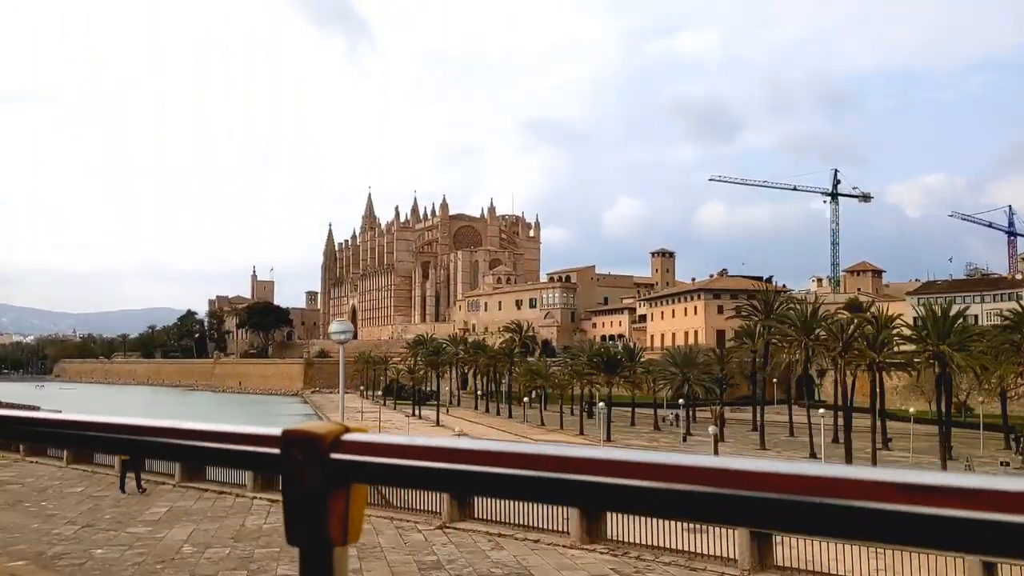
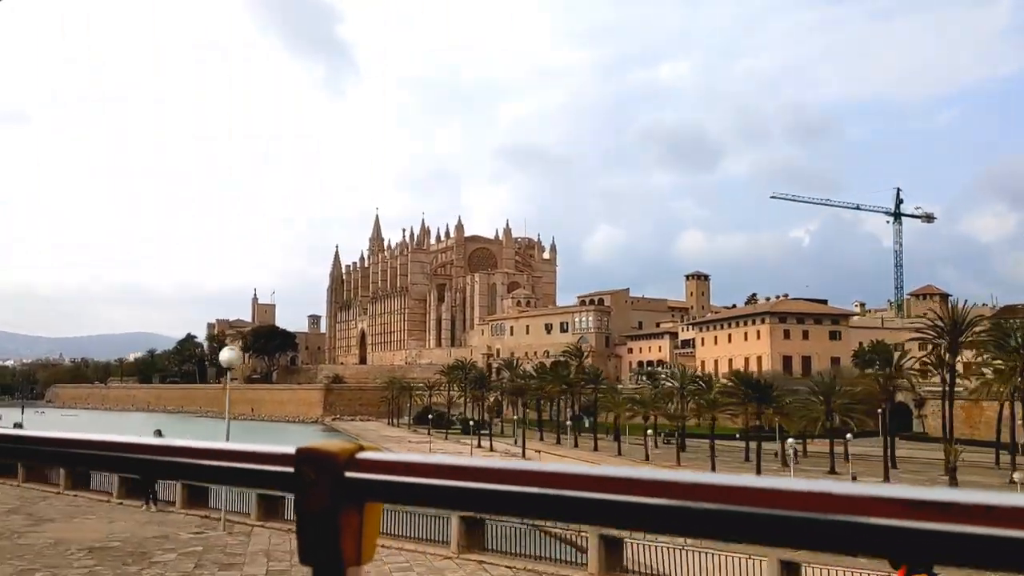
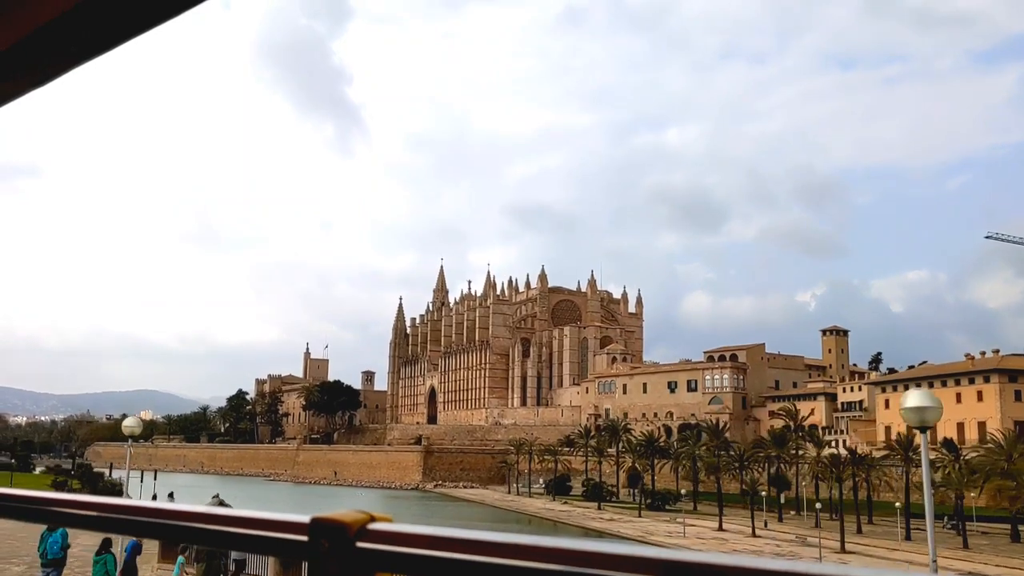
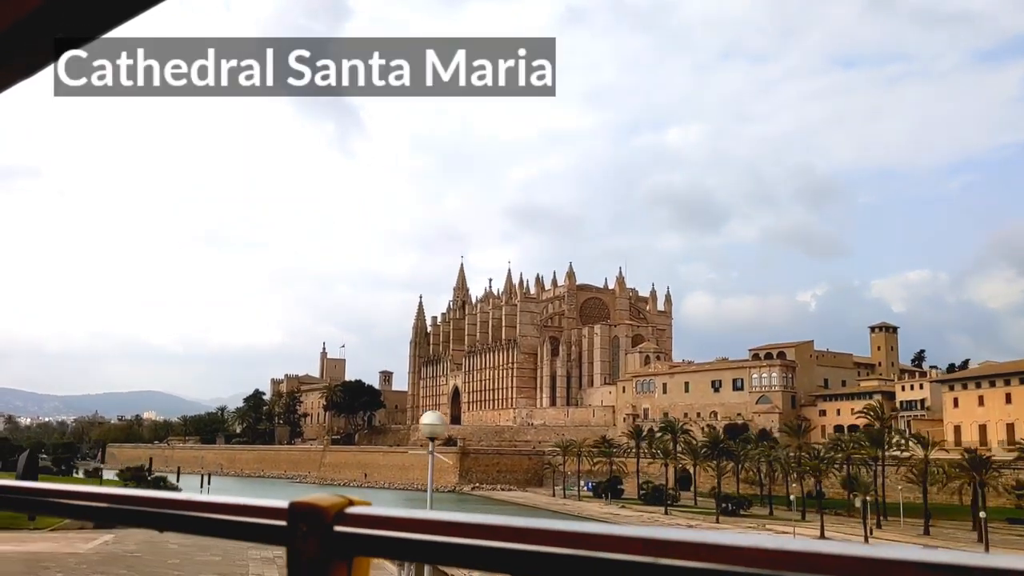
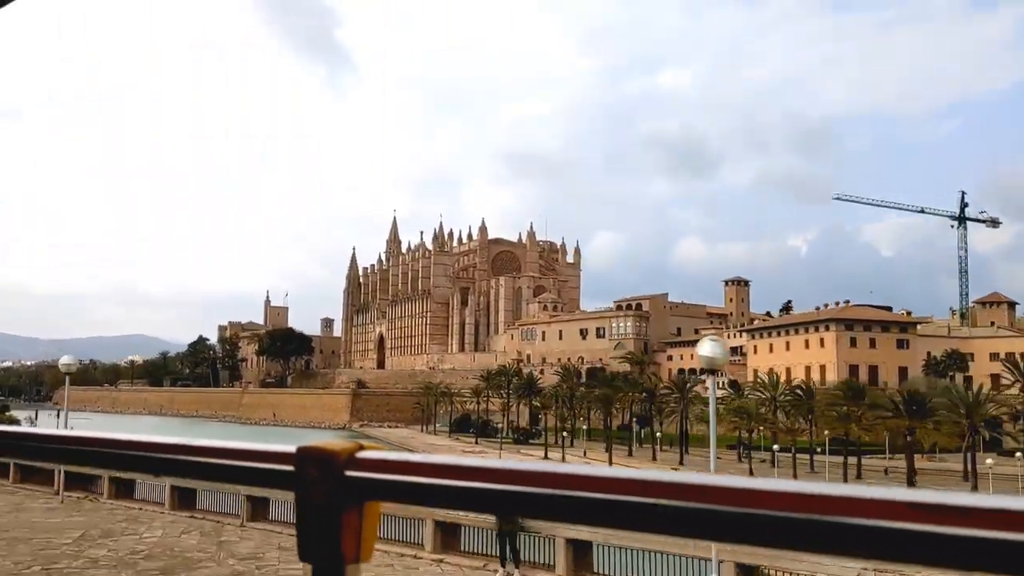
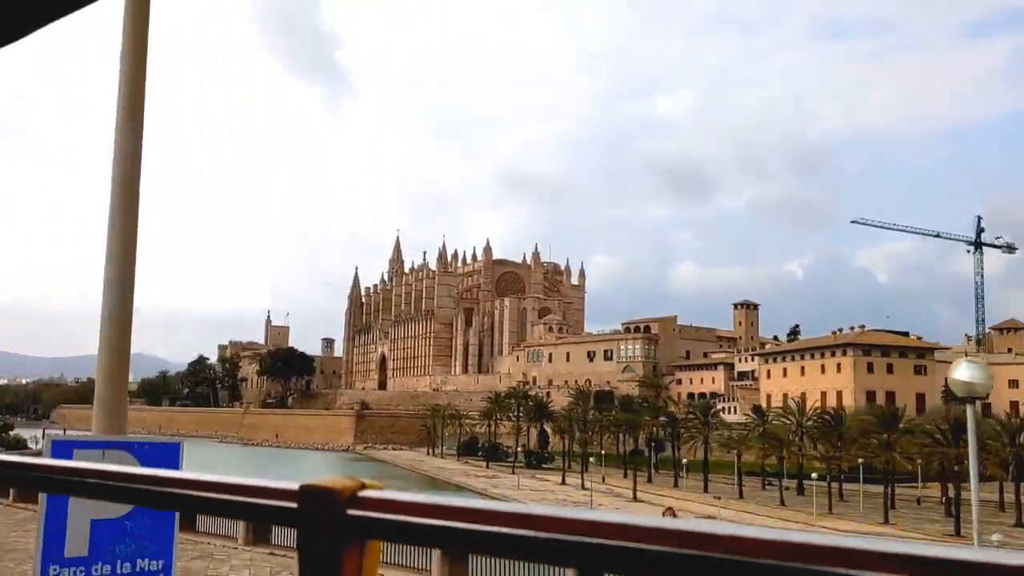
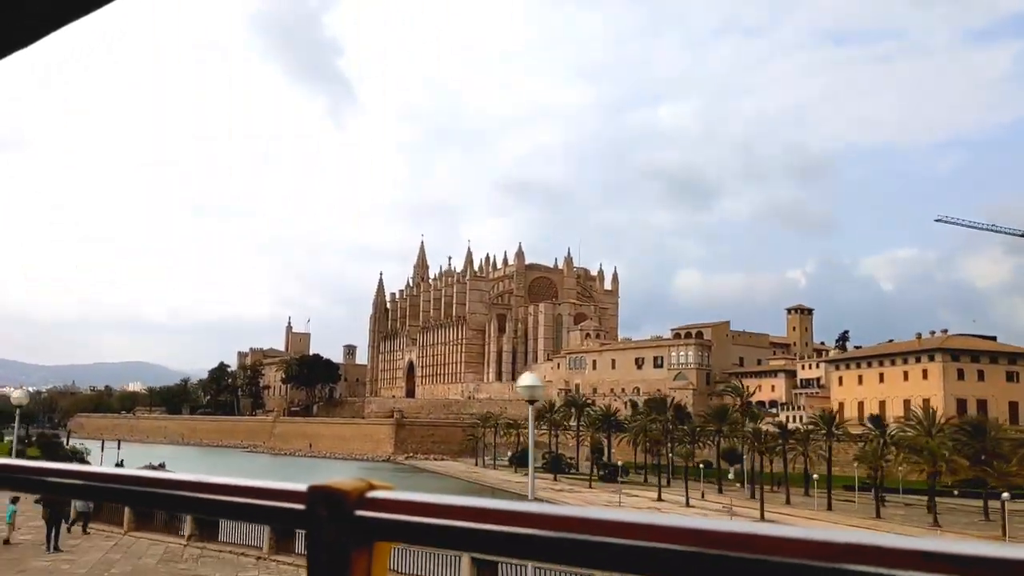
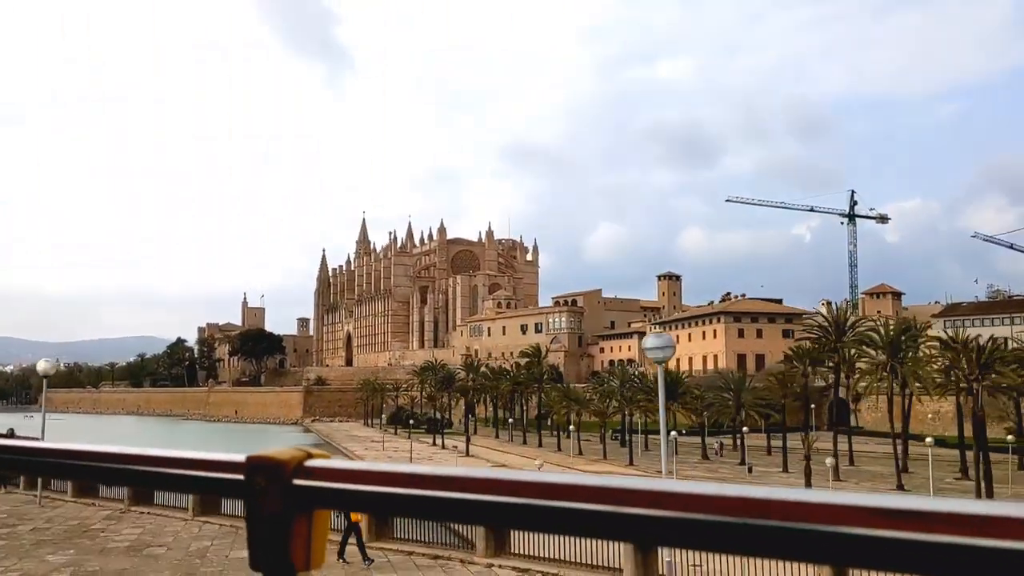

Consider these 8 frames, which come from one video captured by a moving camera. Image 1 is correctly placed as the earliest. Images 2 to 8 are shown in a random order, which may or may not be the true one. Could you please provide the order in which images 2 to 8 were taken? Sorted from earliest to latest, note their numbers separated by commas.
8, 2, 5, 6, 7, 3, 4
